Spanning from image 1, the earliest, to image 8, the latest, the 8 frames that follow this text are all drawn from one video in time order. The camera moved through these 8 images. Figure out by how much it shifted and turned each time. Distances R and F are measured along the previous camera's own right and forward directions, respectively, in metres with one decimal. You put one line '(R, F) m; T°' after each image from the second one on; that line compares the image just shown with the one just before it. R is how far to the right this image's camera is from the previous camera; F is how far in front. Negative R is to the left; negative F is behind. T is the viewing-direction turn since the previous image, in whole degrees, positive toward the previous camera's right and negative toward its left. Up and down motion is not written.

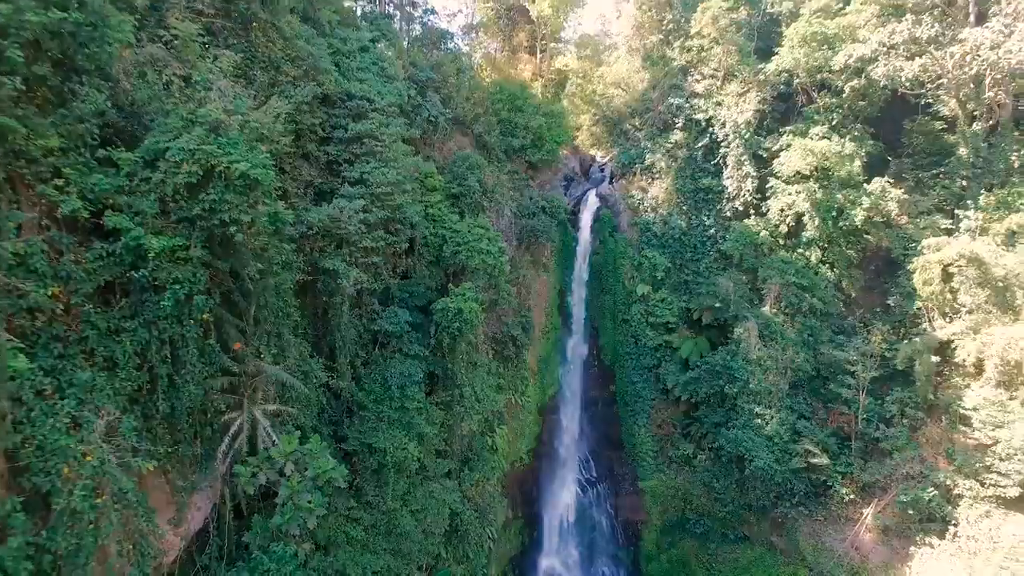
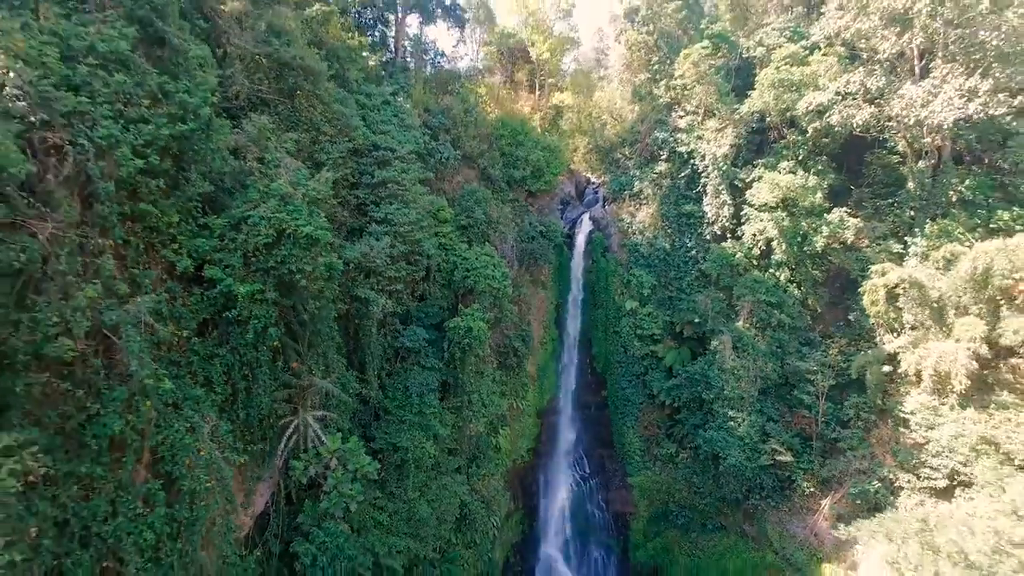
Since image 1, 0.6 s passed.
(0.0, -1.8) m; 0°
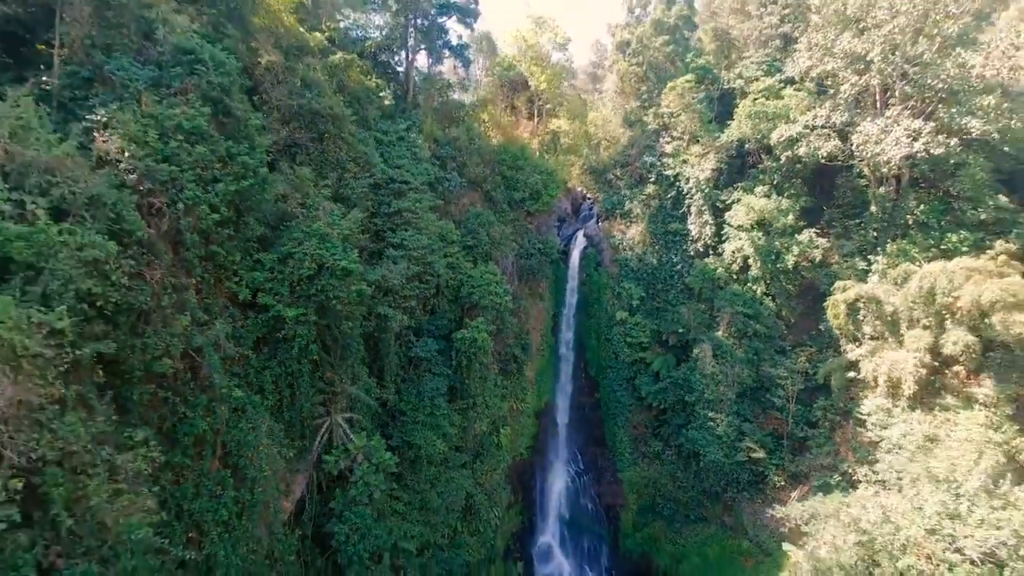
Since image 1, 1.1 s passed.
(0.0, -1.6) m; 0°
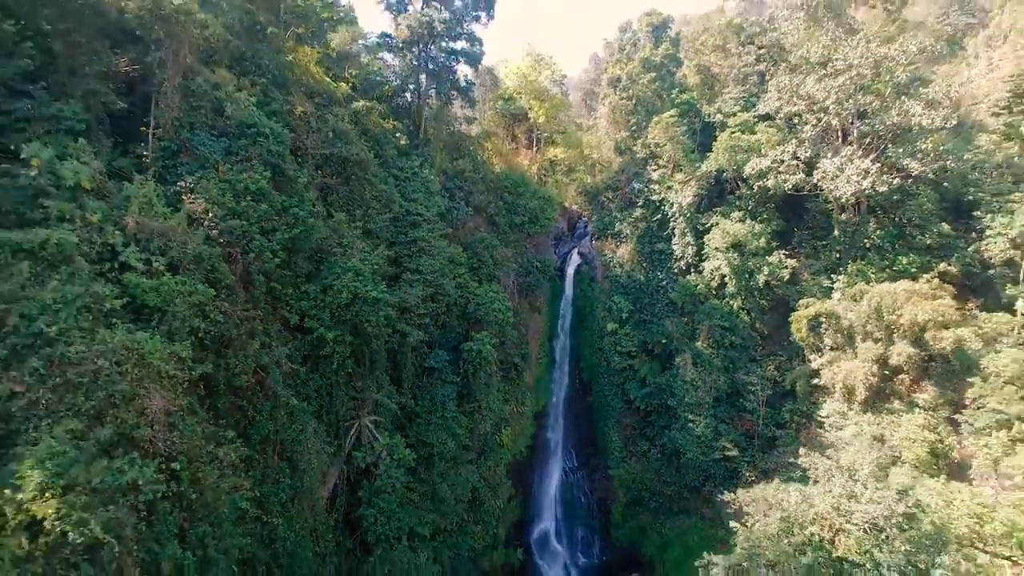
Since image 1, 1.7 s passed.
(0.0, -2.0) m; 0°
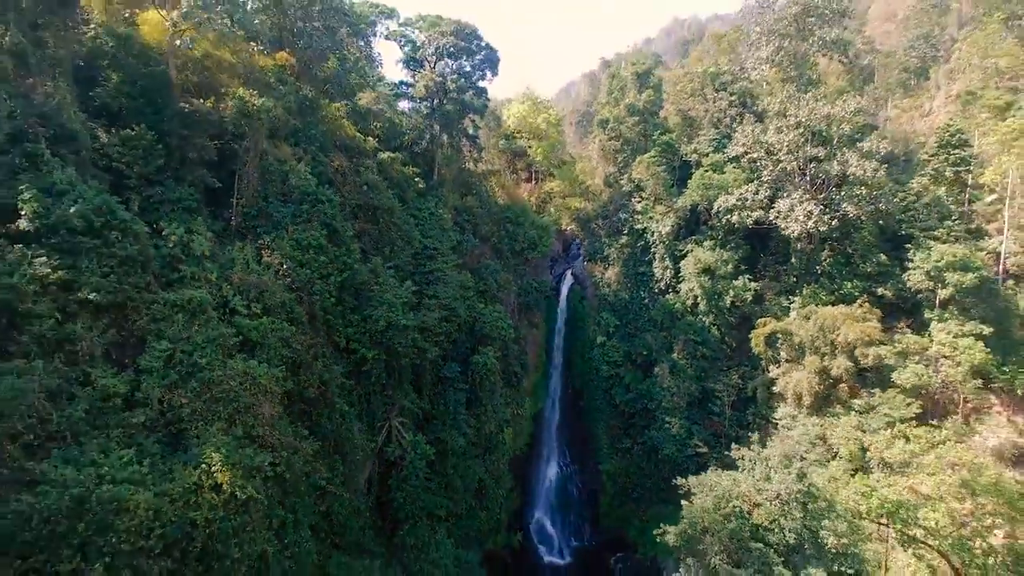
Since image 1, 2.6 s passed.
(0.0, -3.0) m; 0°
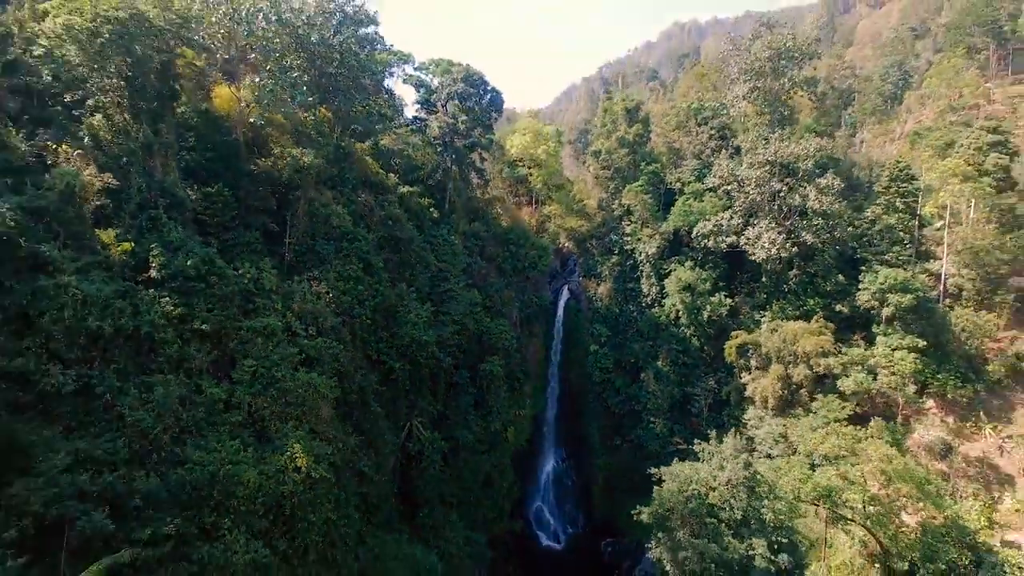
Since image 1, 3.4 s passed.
(0.0, -2.8) m; 0°
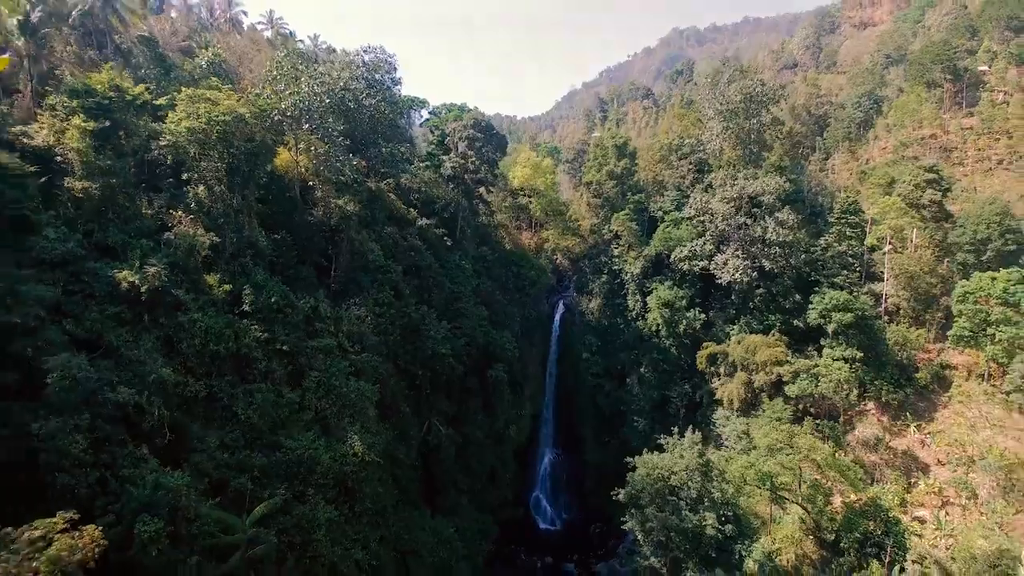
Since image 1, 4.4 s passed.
(0.0, -3.6) m; 0°
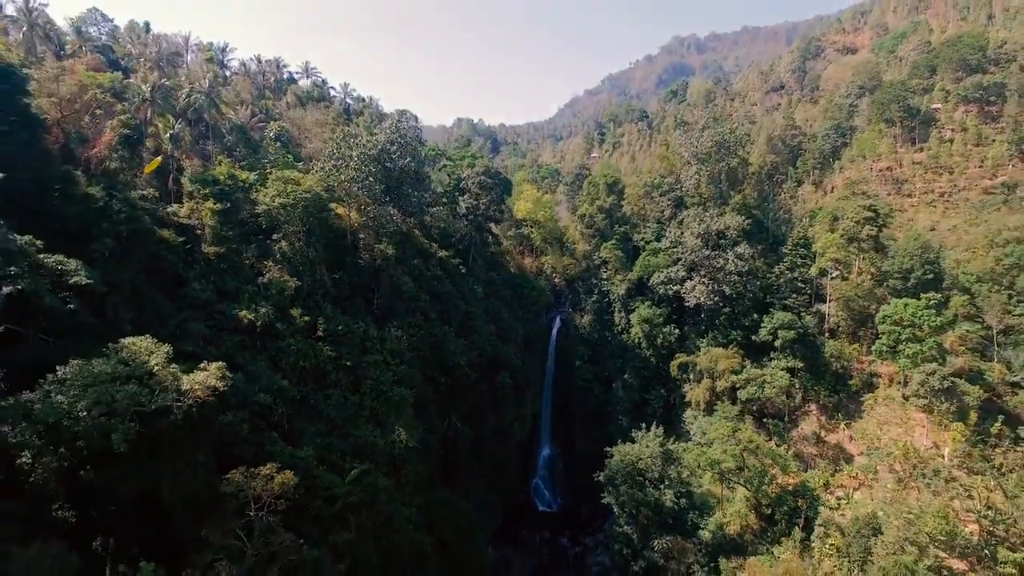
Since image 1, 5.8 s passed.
(0.0, -5.1) m; 0°
